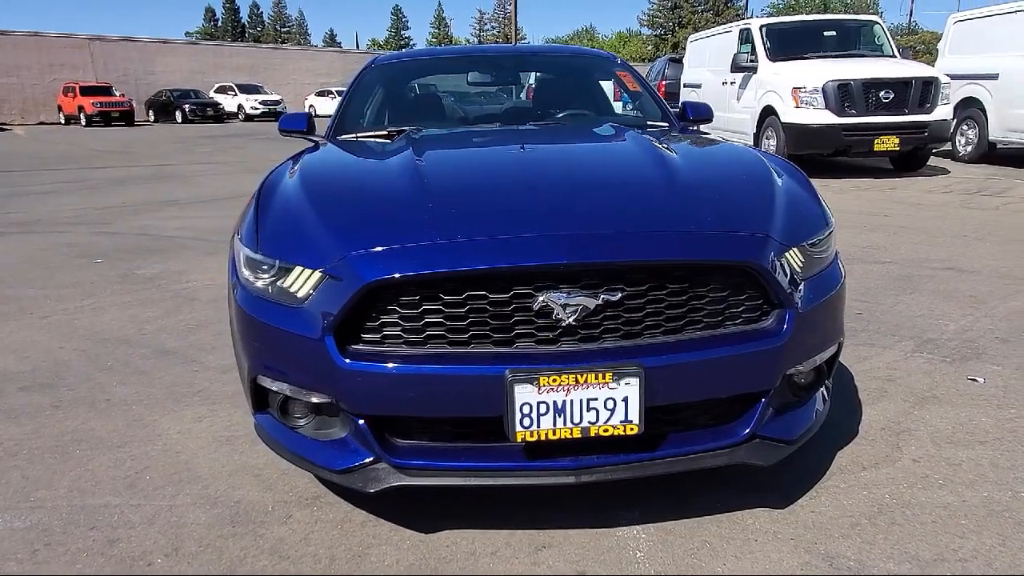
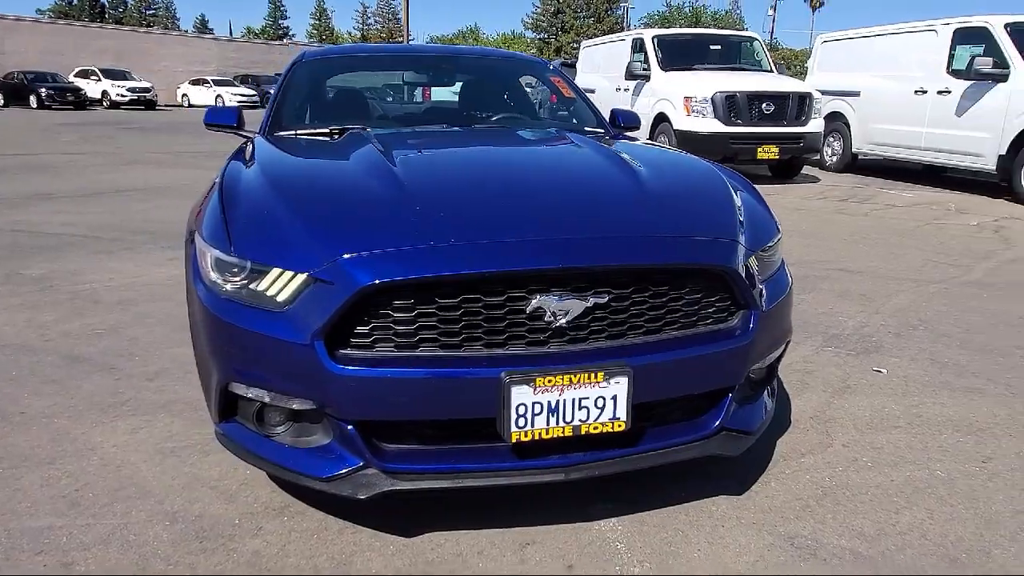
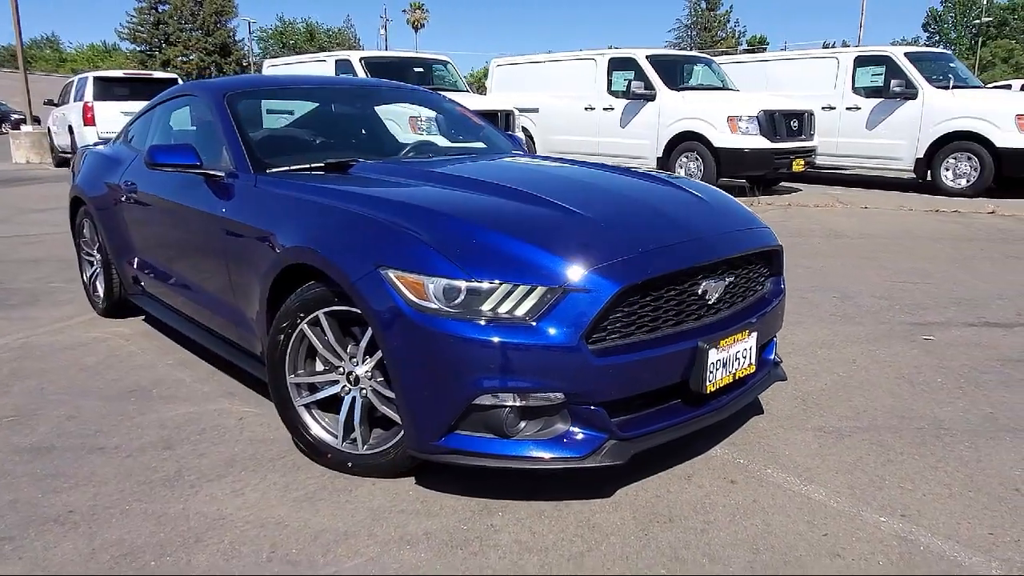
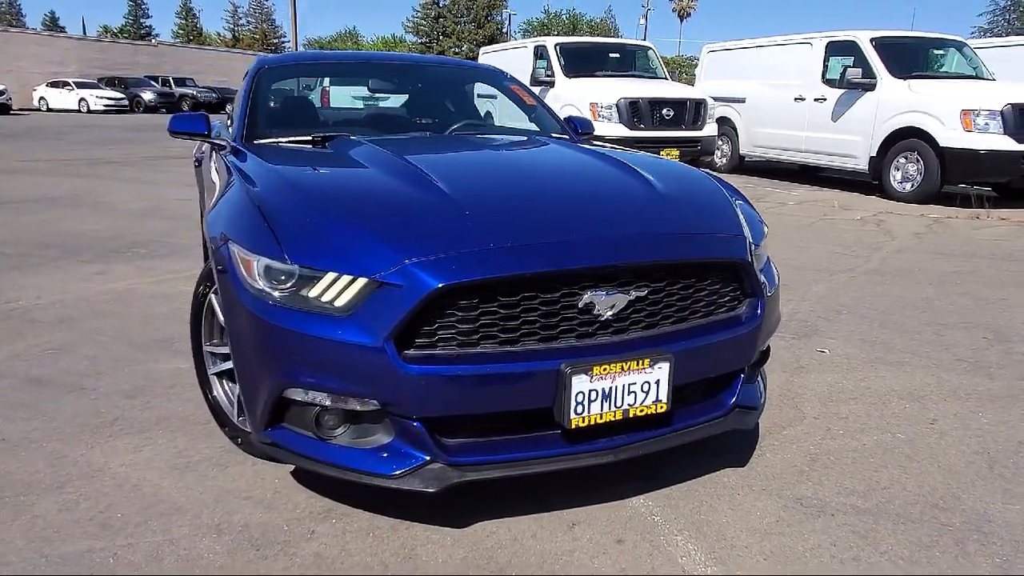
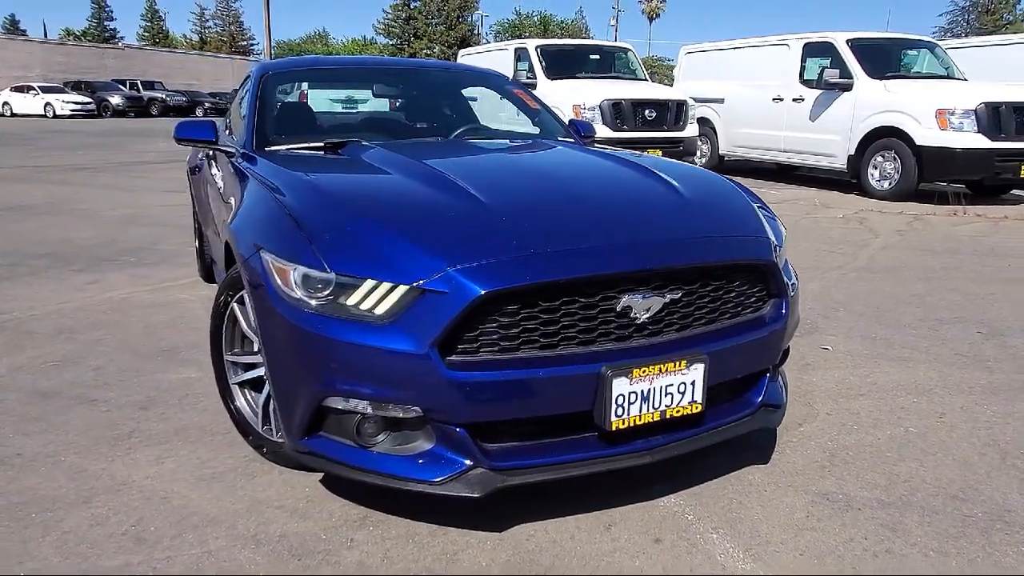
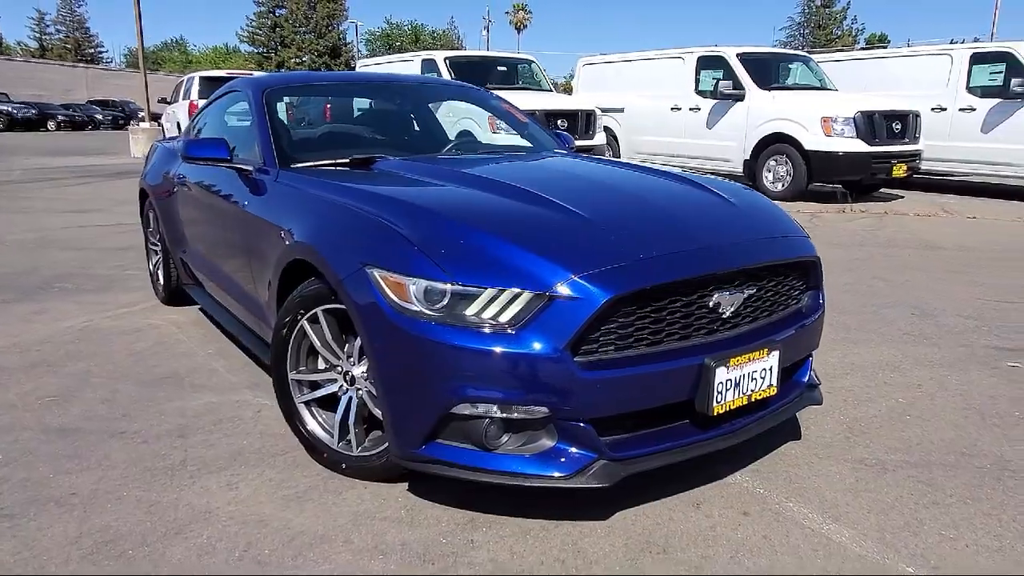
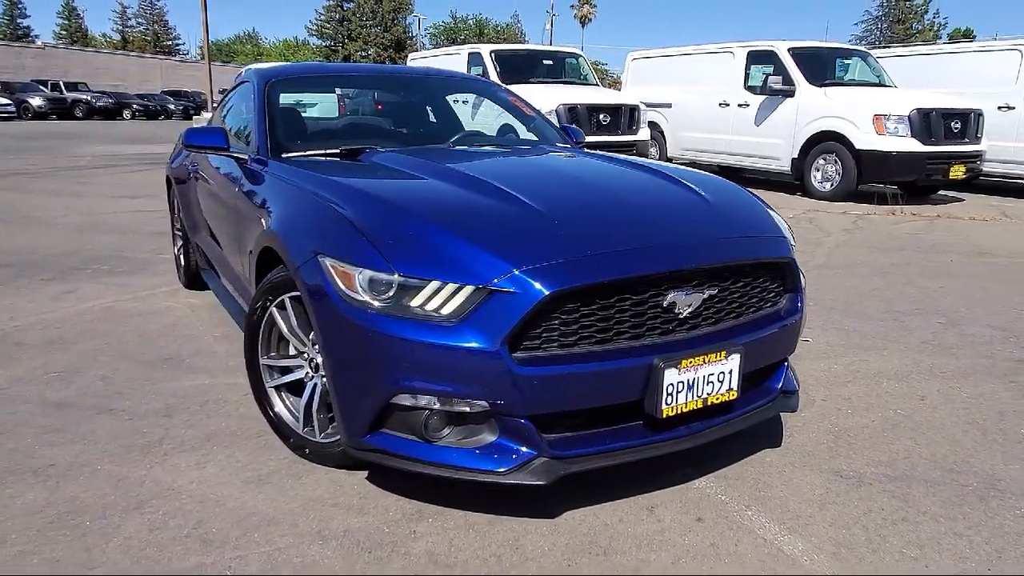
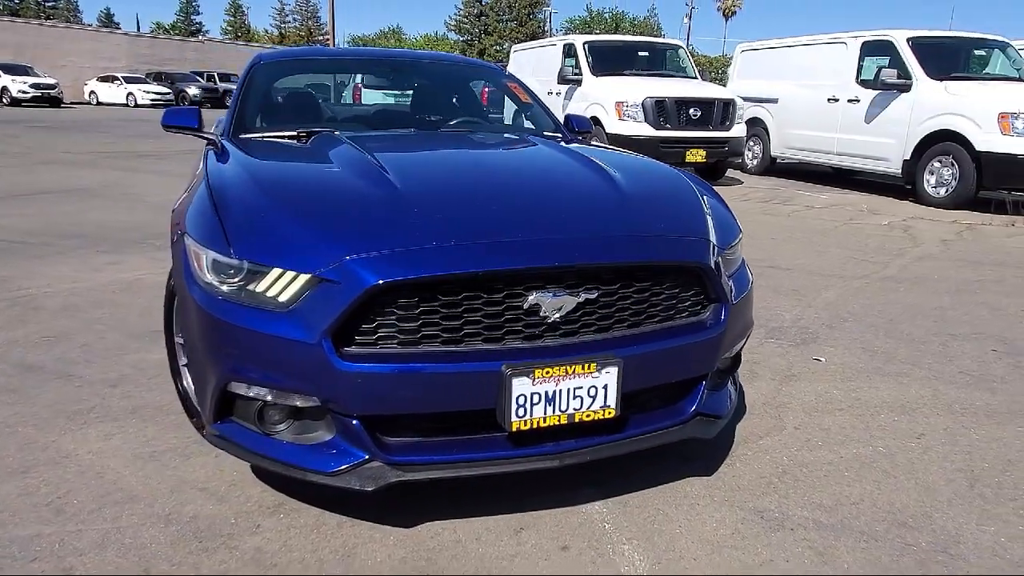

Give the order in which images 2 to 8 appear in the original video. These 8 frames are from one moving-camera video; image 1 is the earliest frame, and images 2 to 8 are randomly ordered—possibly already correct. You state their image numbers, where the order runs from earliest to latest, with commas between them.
2, 8, 4, 5, 7, 6, 3
